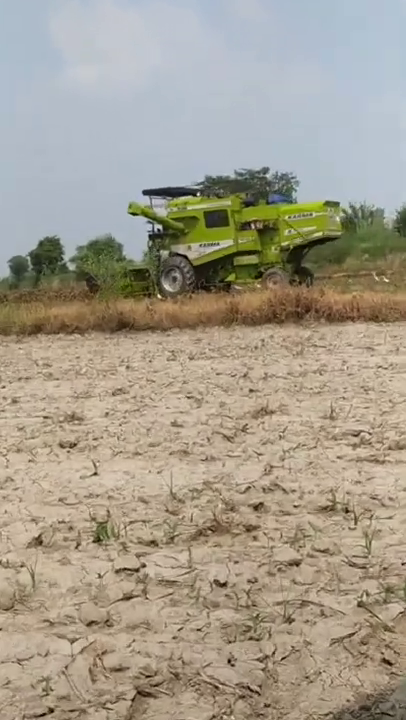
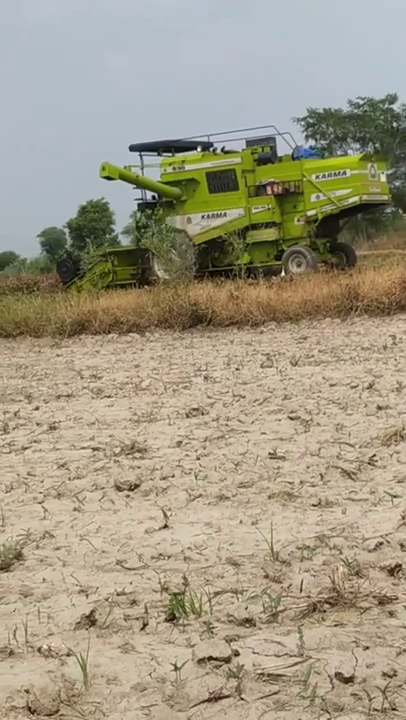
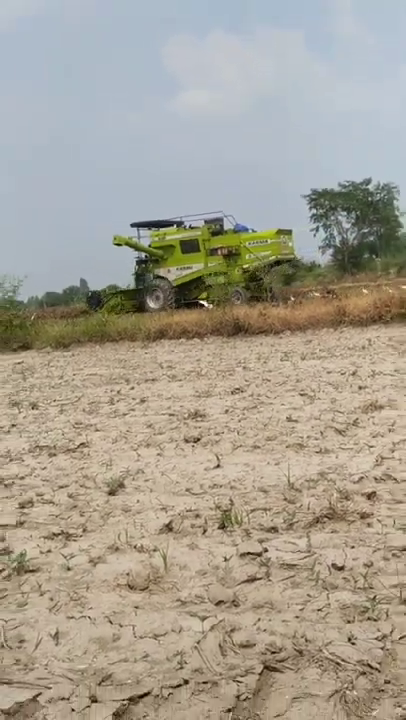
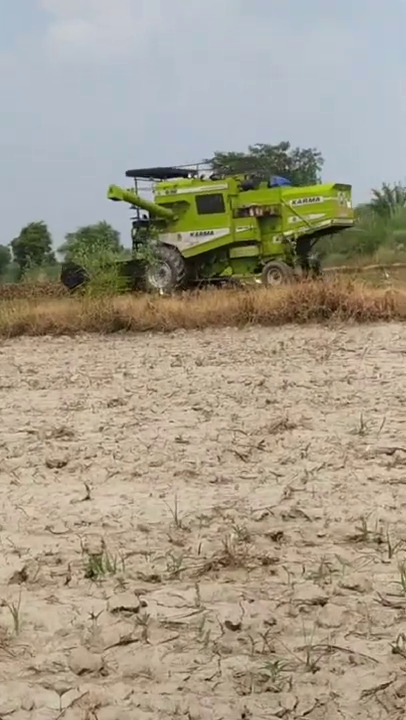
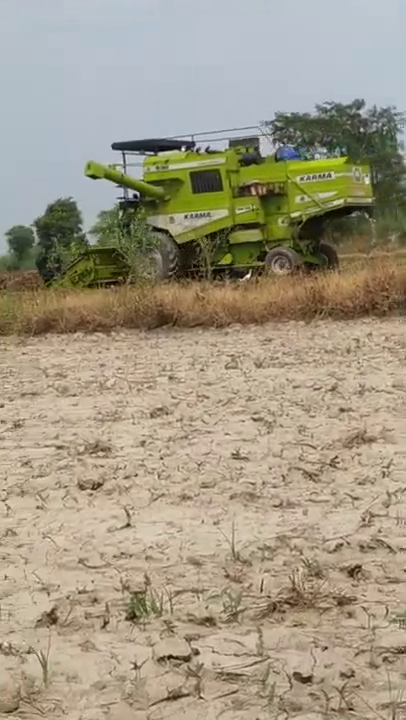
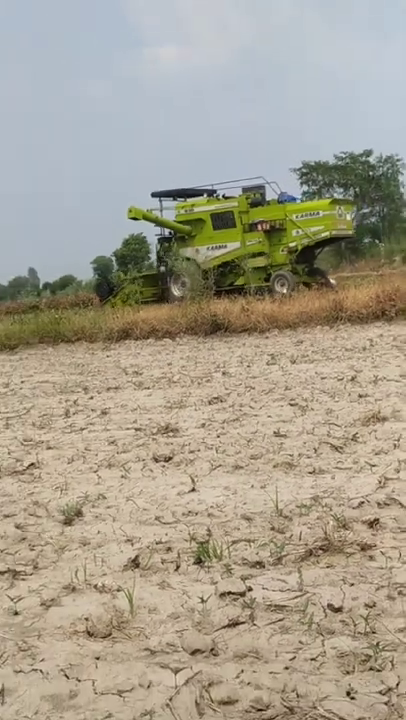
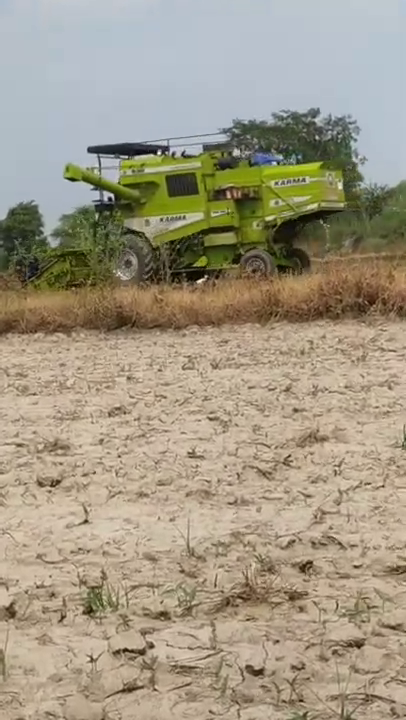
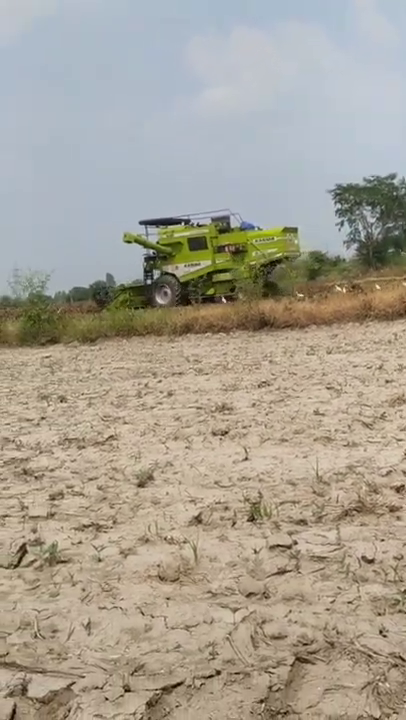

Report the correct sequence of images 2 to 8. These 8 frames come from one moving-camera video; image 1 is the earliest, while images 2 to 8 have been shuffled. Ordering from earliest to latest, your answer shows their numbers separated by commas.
4, 7, 5, 2, 6, 3, 8
